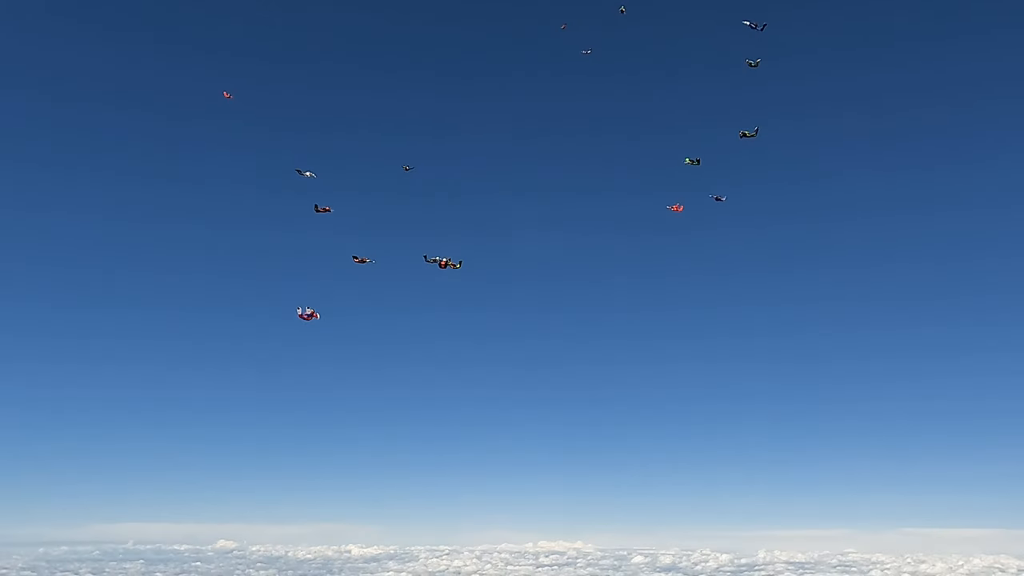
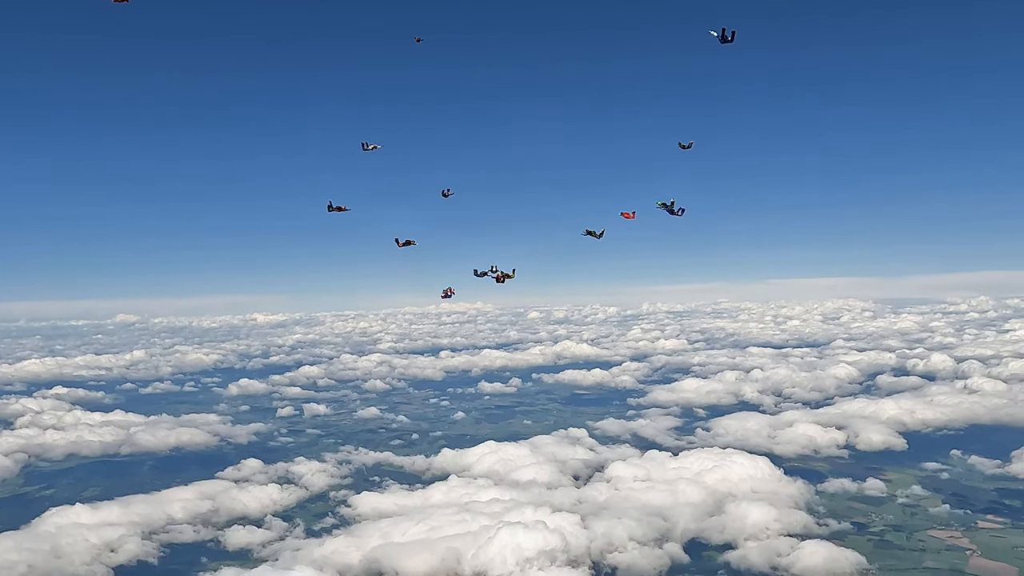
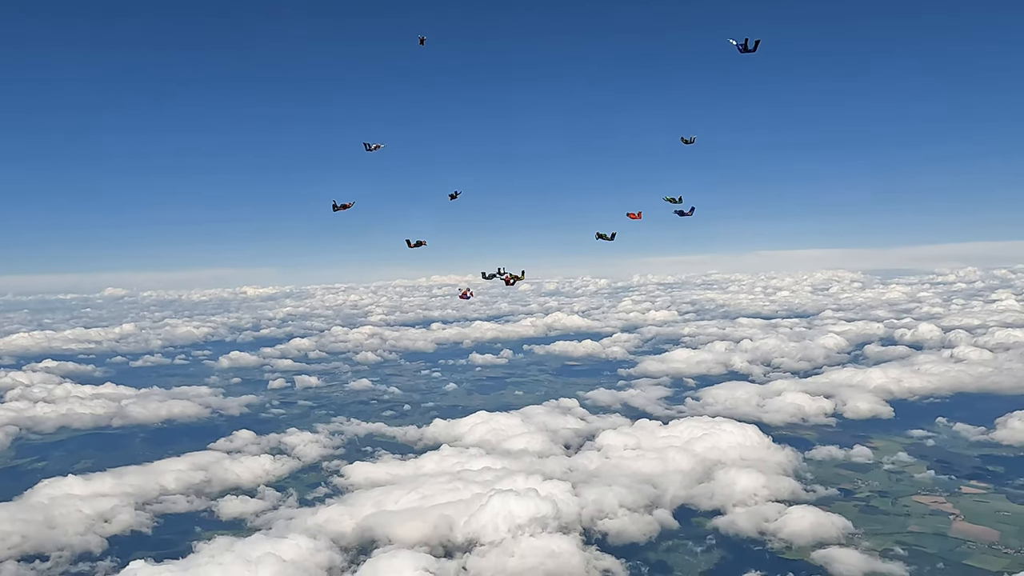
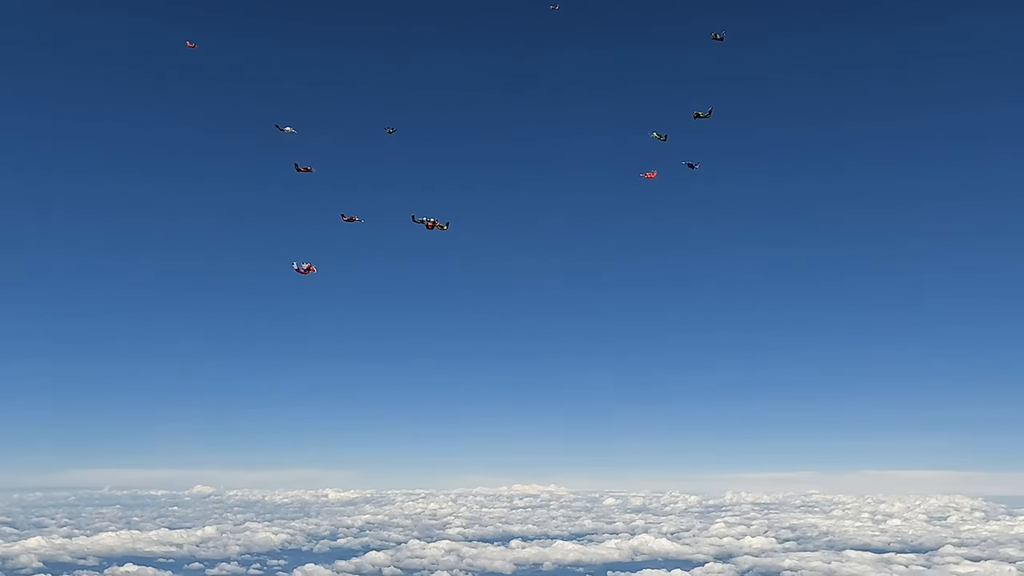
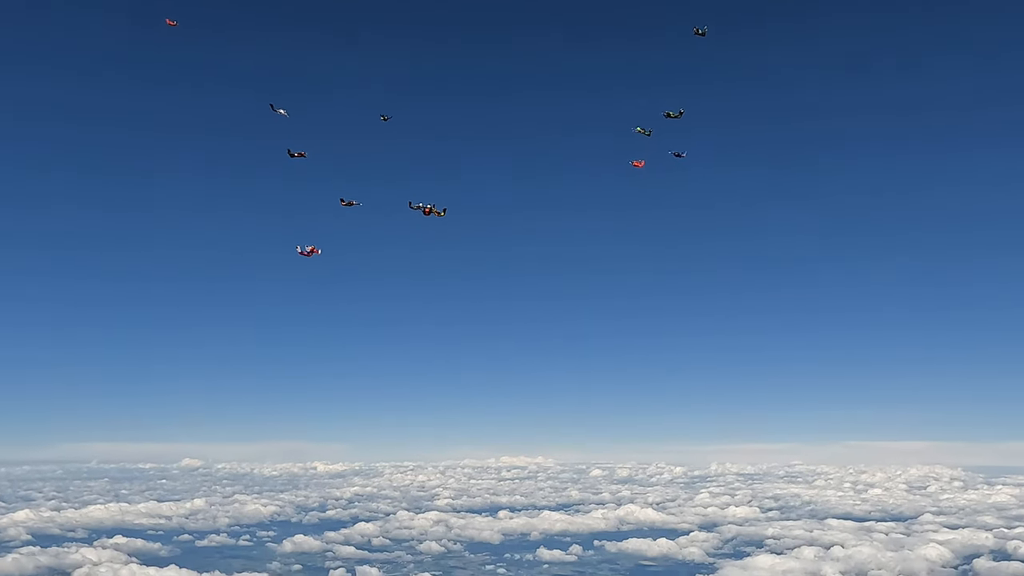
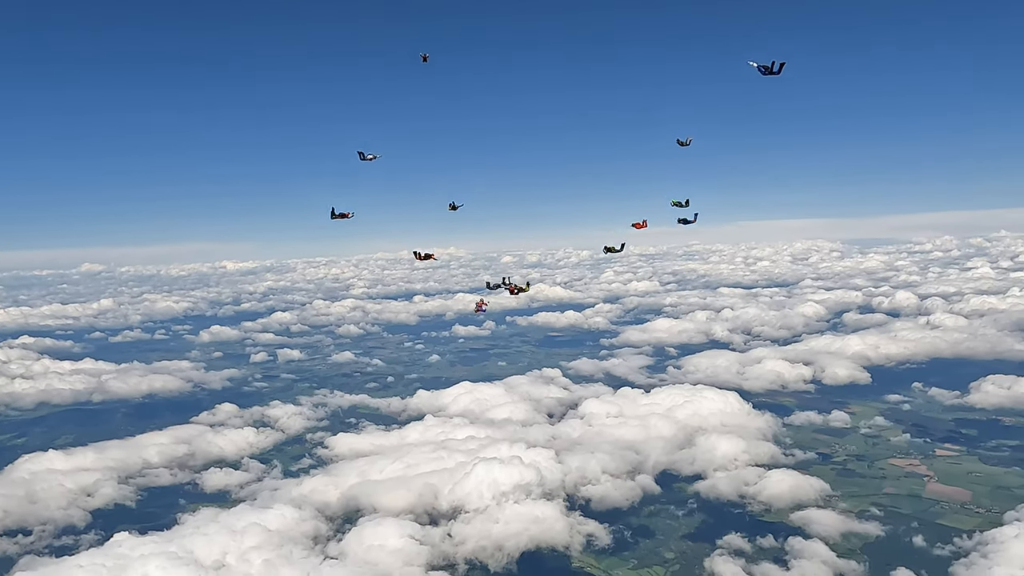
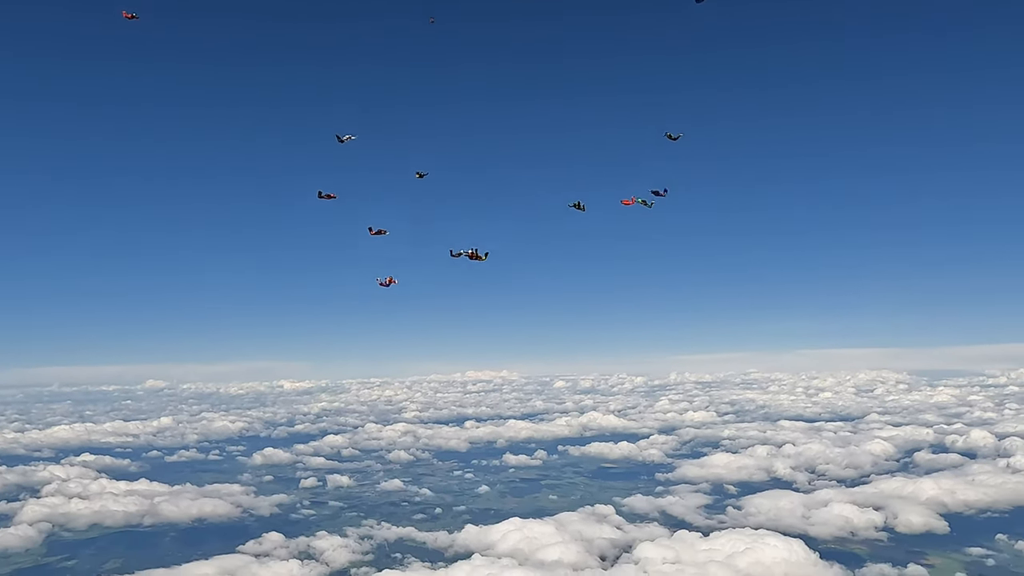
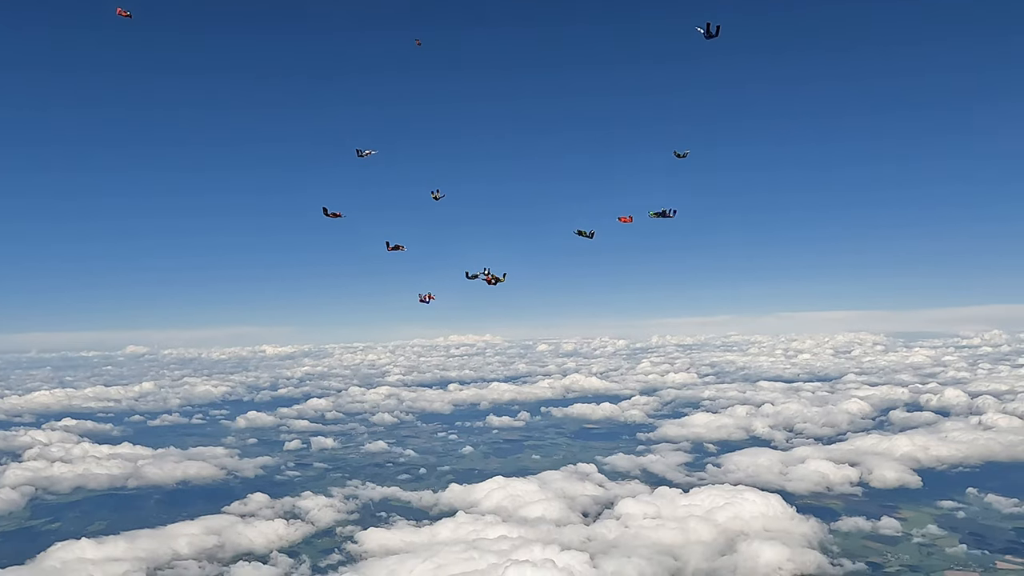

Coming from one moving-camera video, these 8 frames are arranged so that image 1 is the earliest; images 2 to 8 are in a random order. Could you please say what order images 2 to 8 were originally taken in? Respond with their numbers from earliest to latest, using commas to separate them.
4, 5, 7, 8, 2, 3, 6
